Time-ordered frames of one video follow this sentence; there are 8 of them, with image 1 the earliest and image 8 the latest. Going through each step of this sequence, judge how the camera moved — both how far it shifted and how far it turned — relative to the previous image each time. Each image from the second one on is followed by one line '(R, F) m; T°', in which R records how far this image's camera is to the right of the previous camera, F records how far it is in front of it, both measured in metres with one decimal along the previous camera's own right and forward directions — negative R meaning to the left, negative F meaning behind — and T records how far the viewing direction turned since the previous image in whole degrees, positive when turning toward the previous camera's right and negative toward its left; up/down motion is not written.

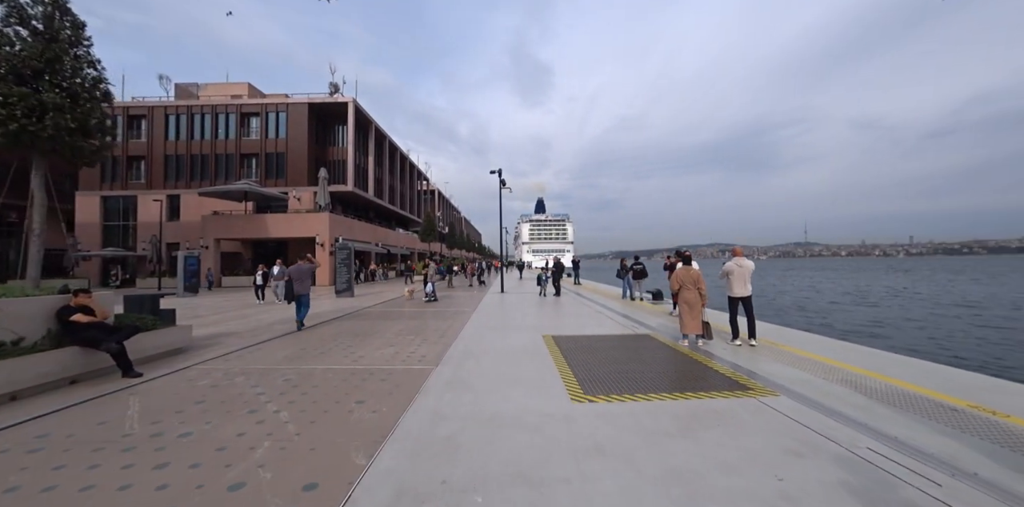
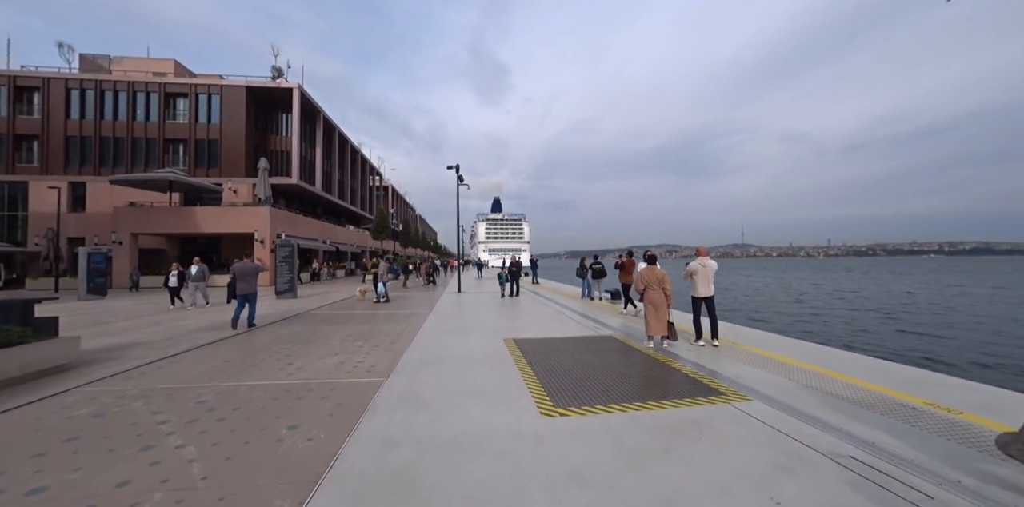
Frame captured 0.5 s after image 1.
(-0.1, +0.5) m; +7°
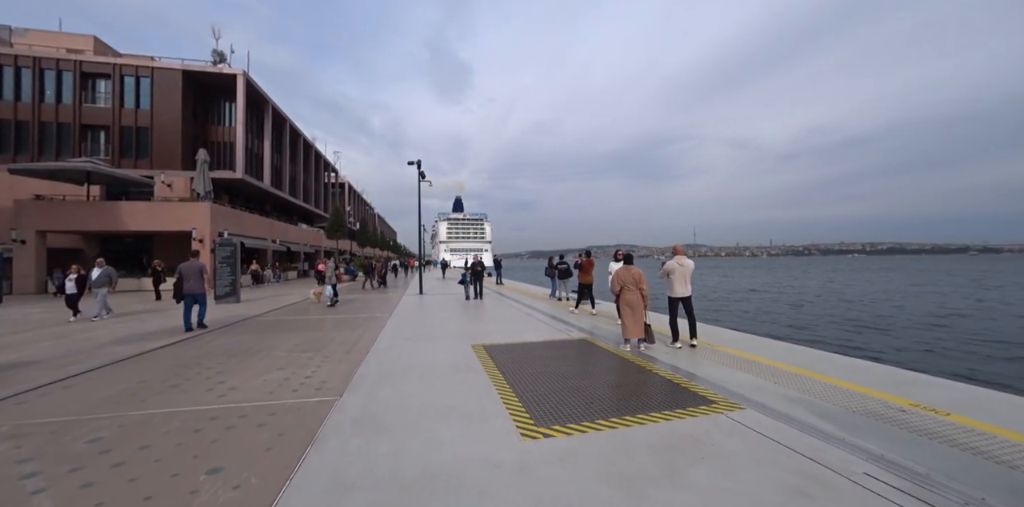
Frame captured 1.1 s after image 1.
(-0.1, +0.5) m; +6°
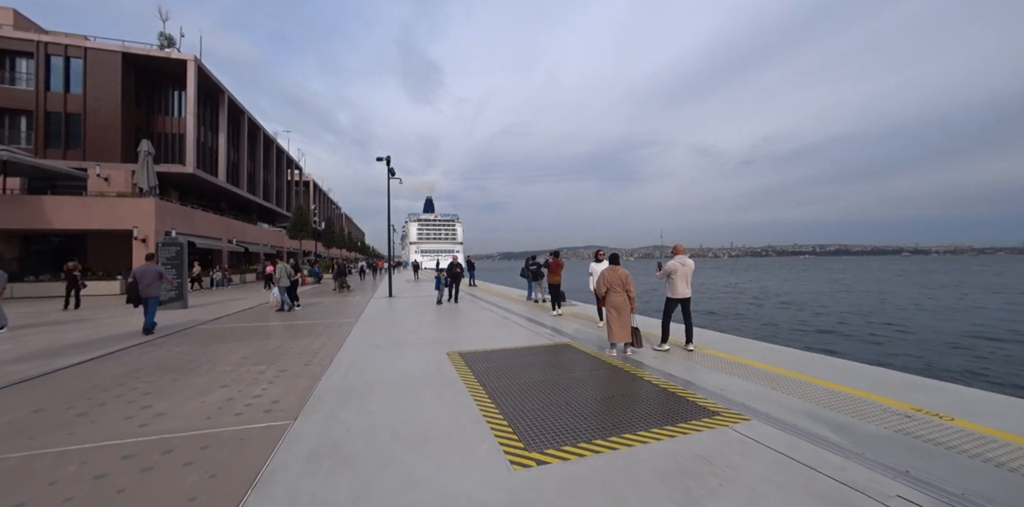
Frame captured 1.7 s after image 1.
(-0.1, +0.5) m; +4°
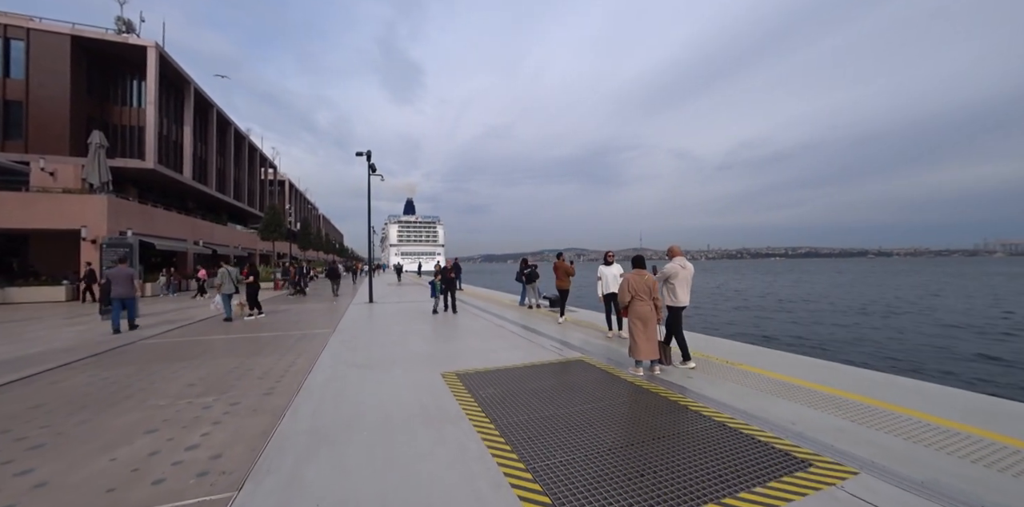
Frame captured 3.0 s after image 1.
(-0.4, +1.0) m; +3°
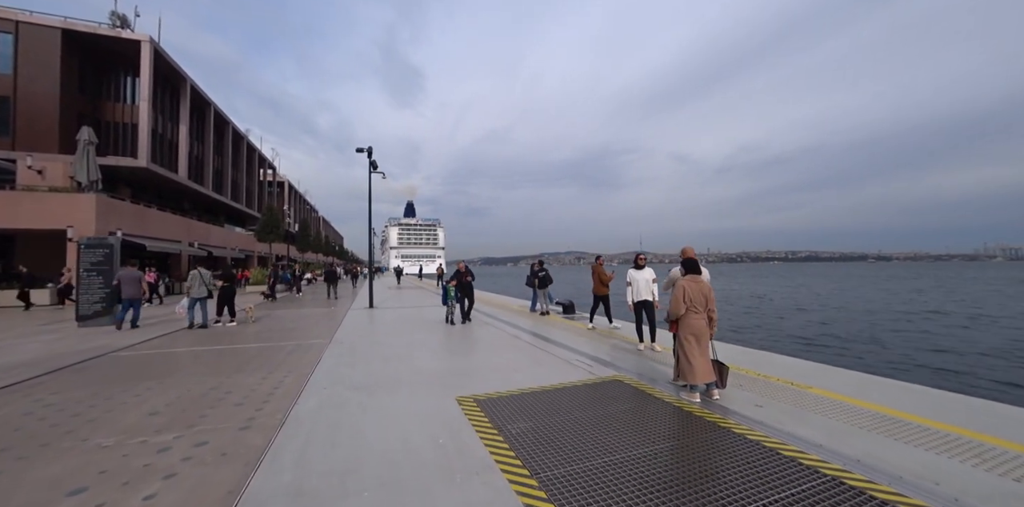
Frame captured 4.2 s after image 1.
(-0.4, +0.9) m; 0°
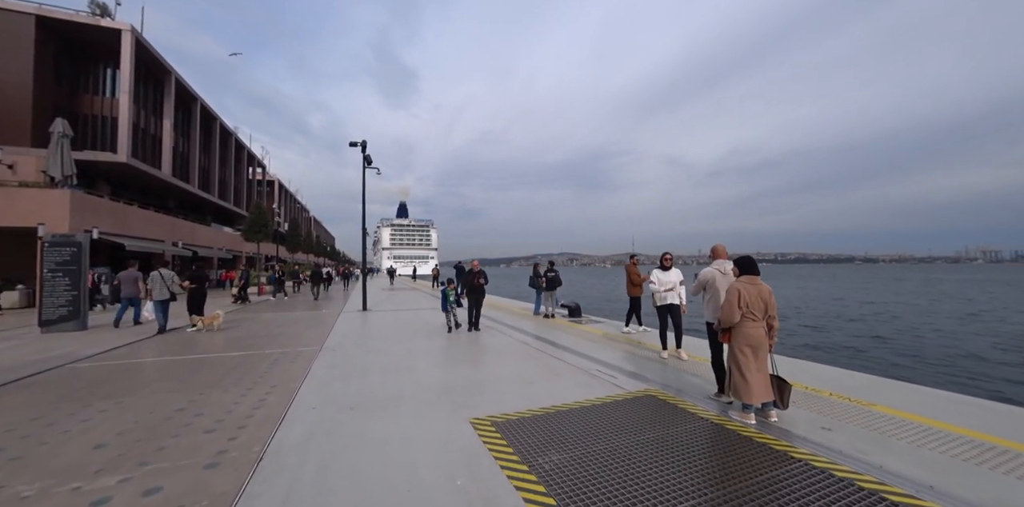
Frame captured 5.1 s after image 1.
(-0.3, +0.7) m; +1°
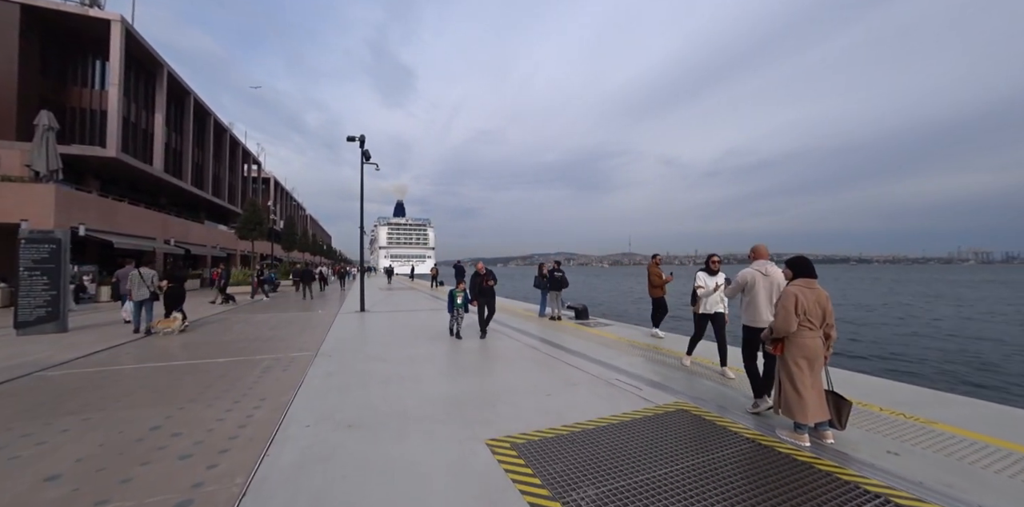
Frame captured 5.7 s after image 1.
(-0.3, +0.5) m; 0°
